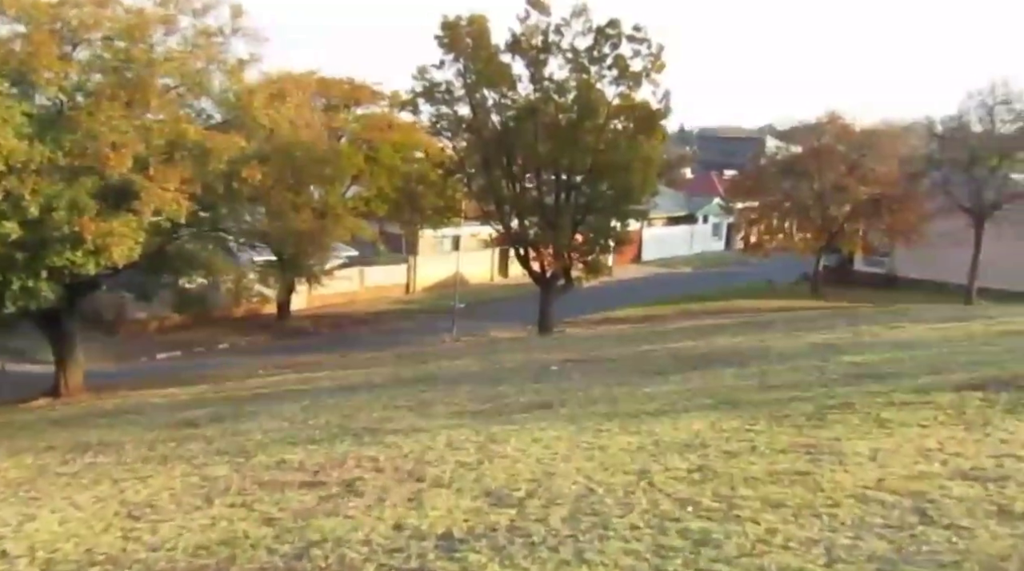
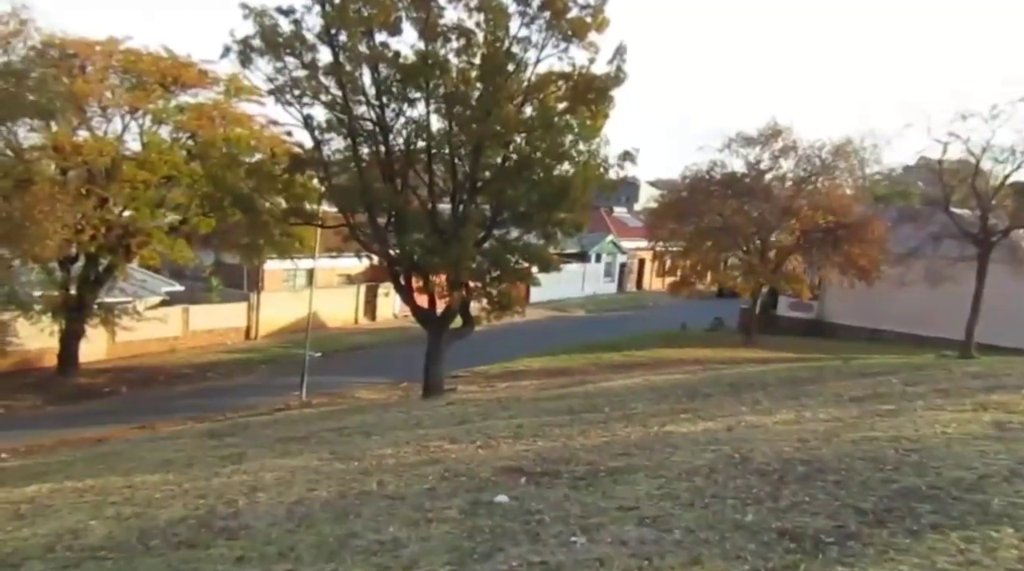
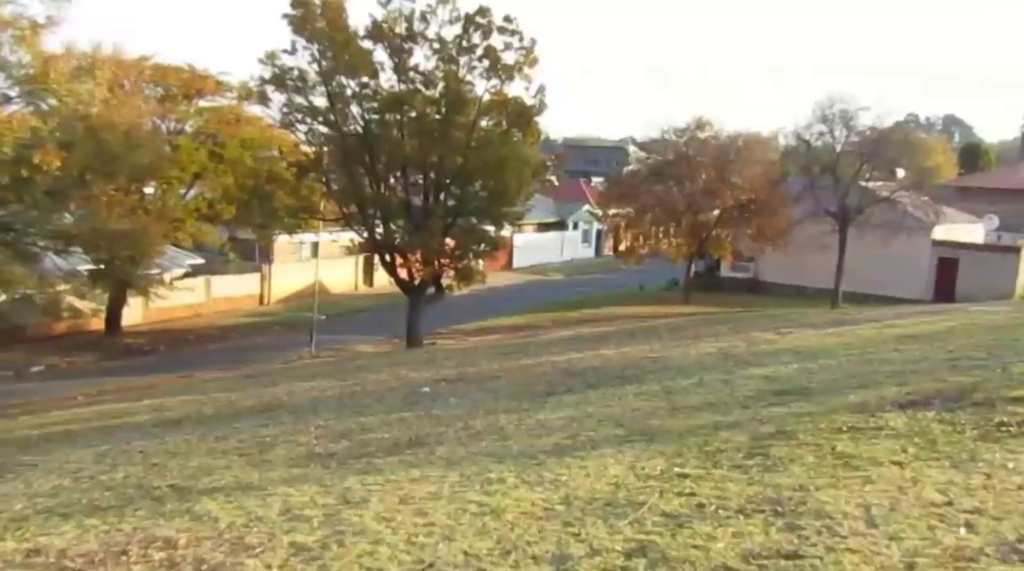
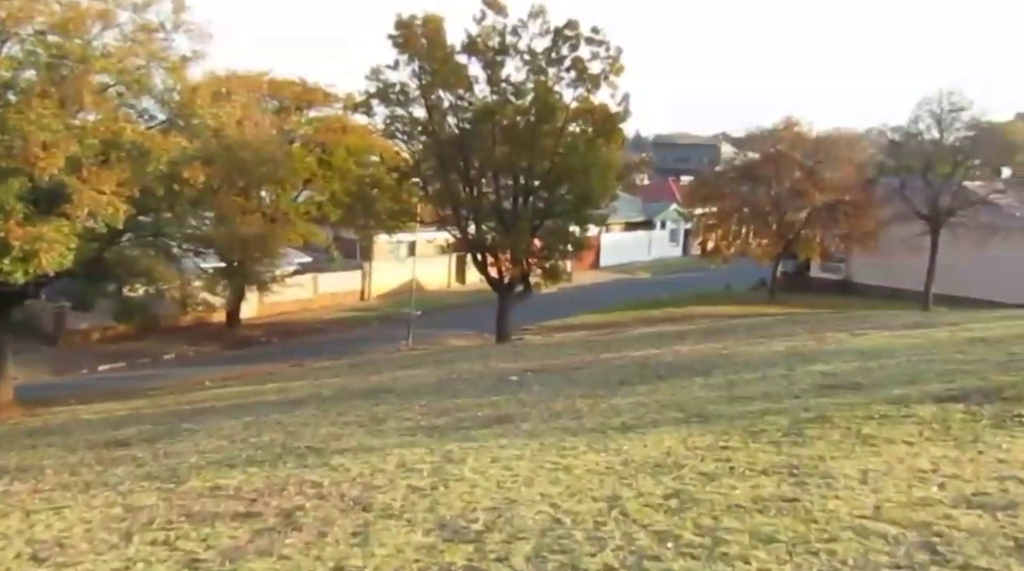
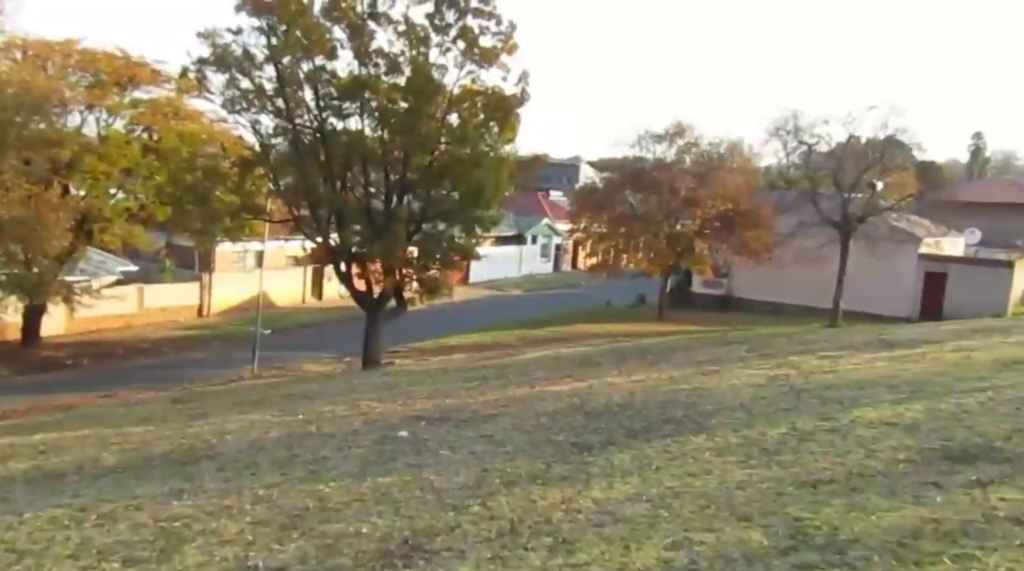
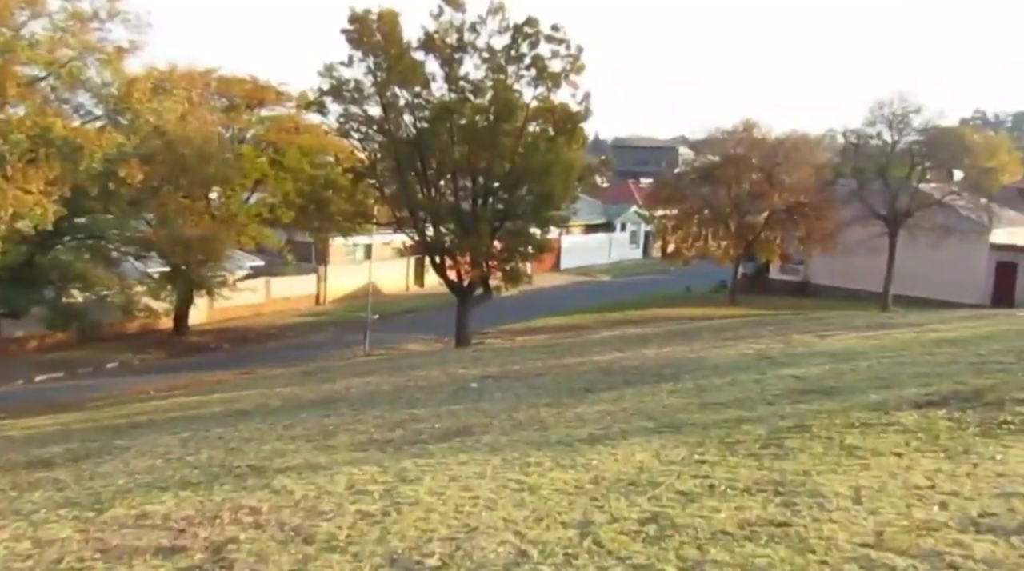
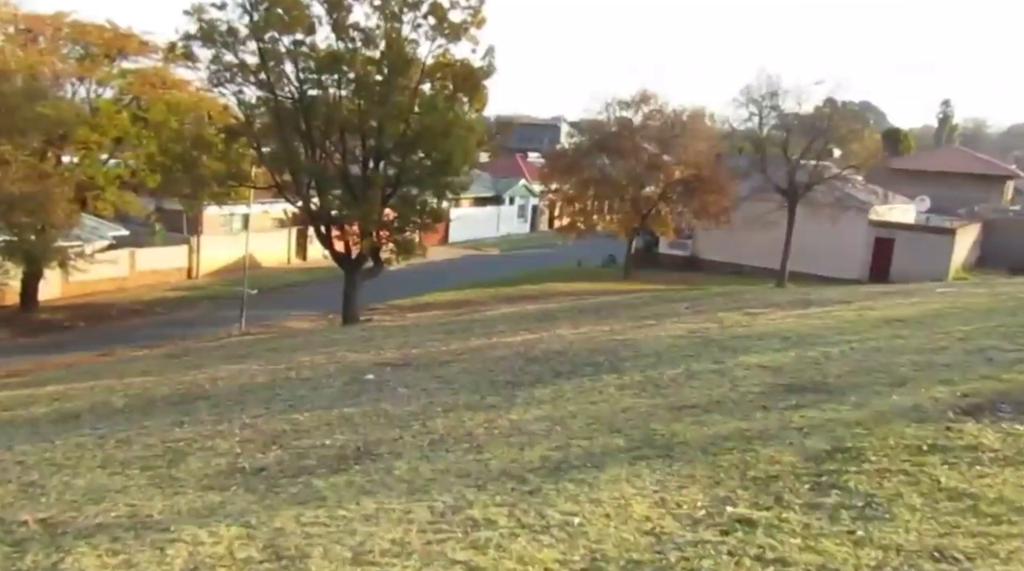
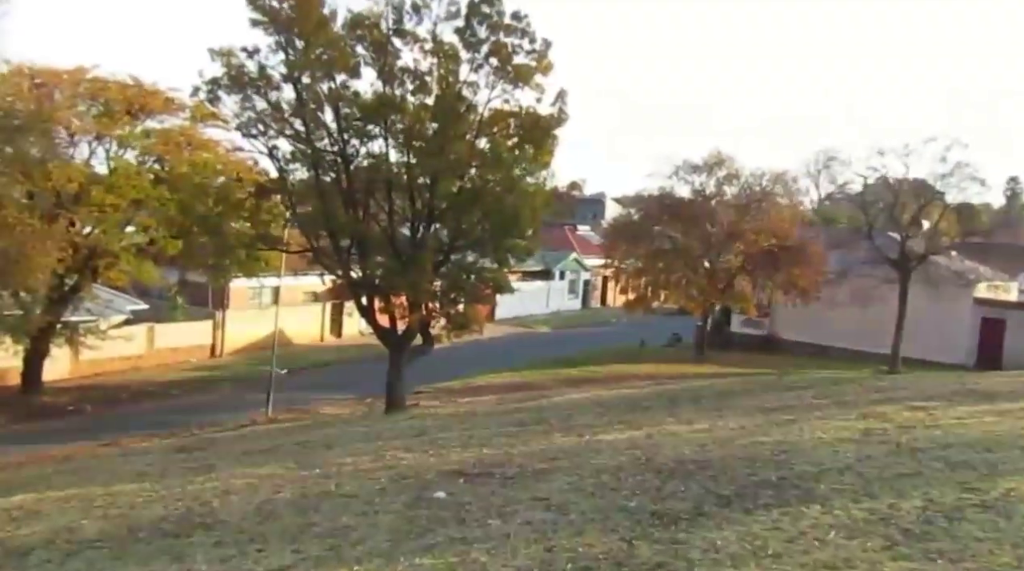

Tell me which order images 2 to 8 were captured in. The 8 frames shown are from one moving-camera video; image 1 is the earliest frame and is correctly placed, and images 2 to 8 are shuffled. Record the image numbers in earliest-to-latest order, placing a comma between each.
4, 6, 3, 7, 5, 8, 2
